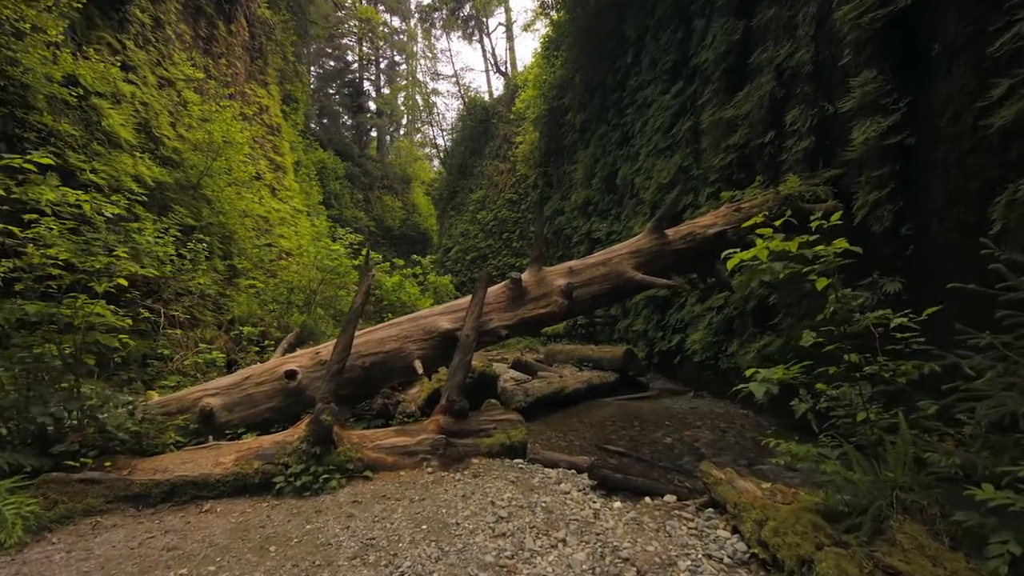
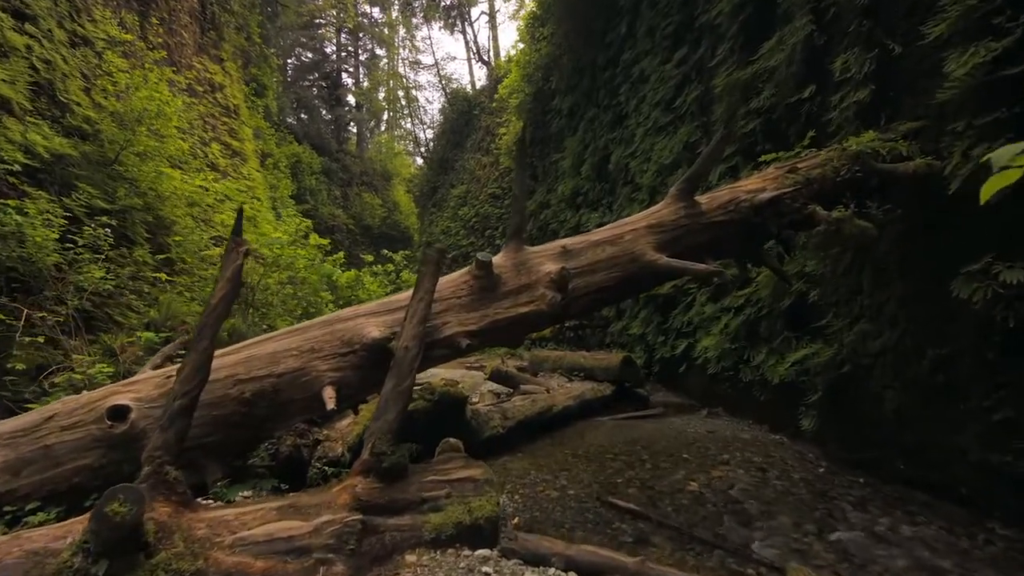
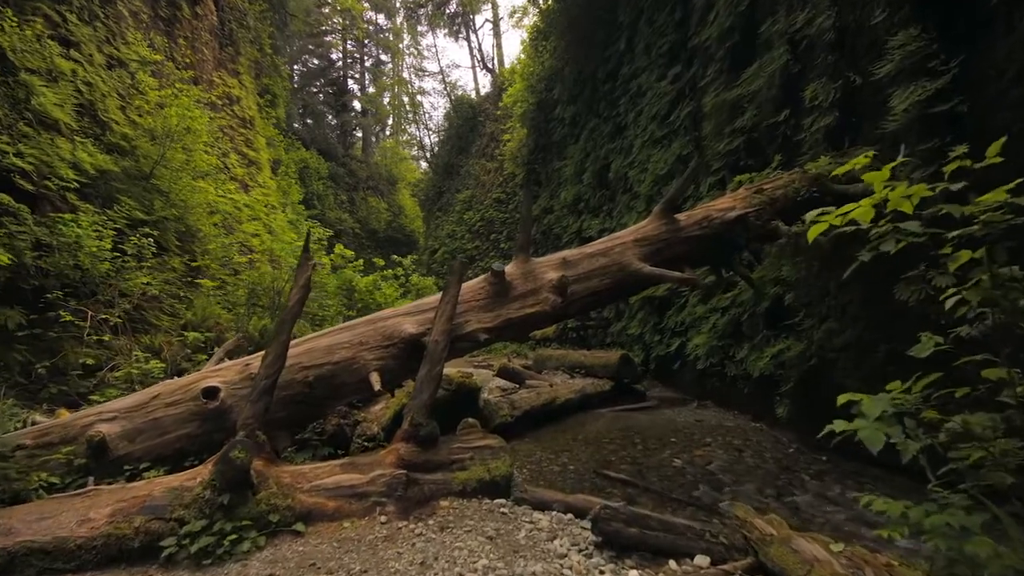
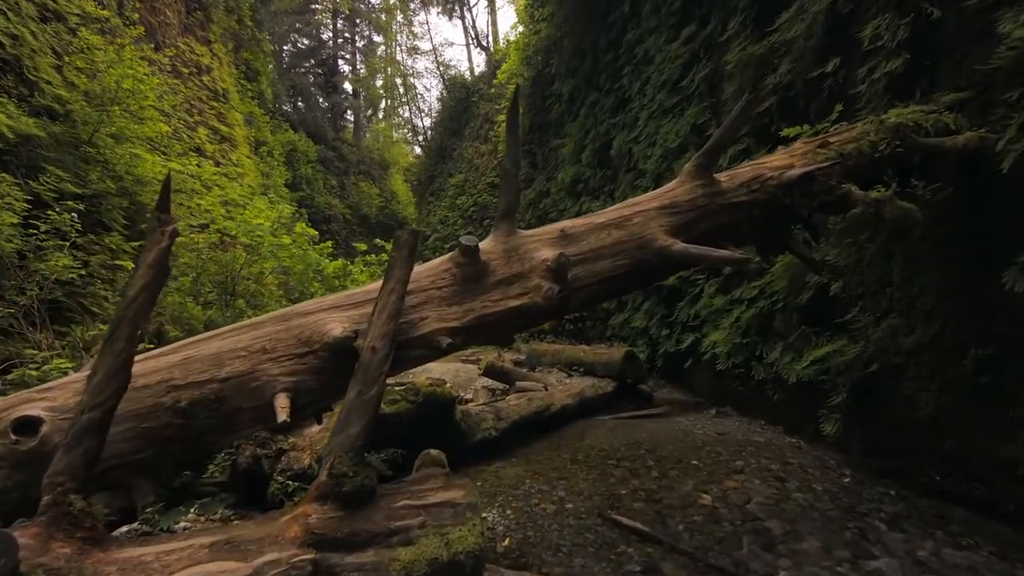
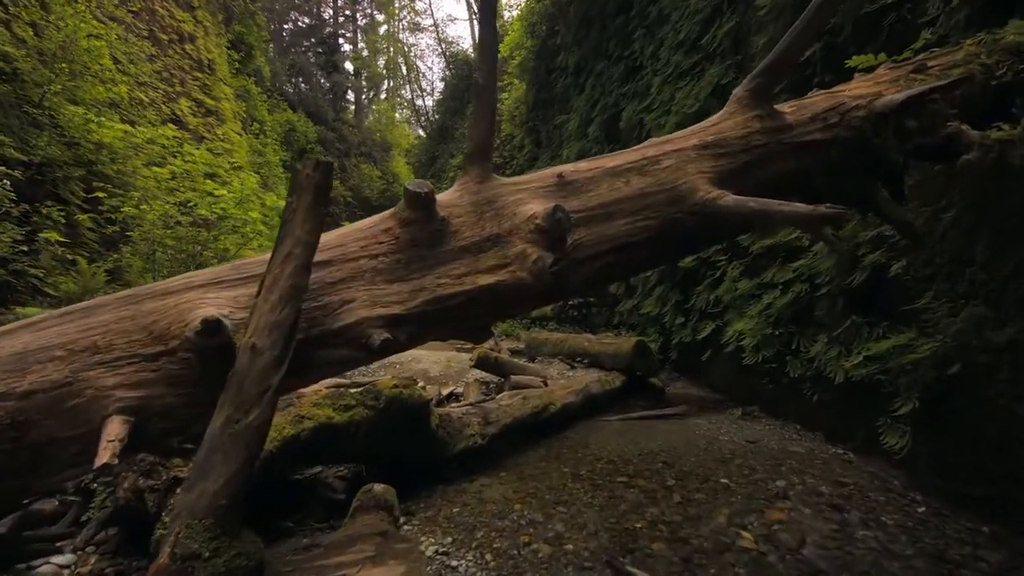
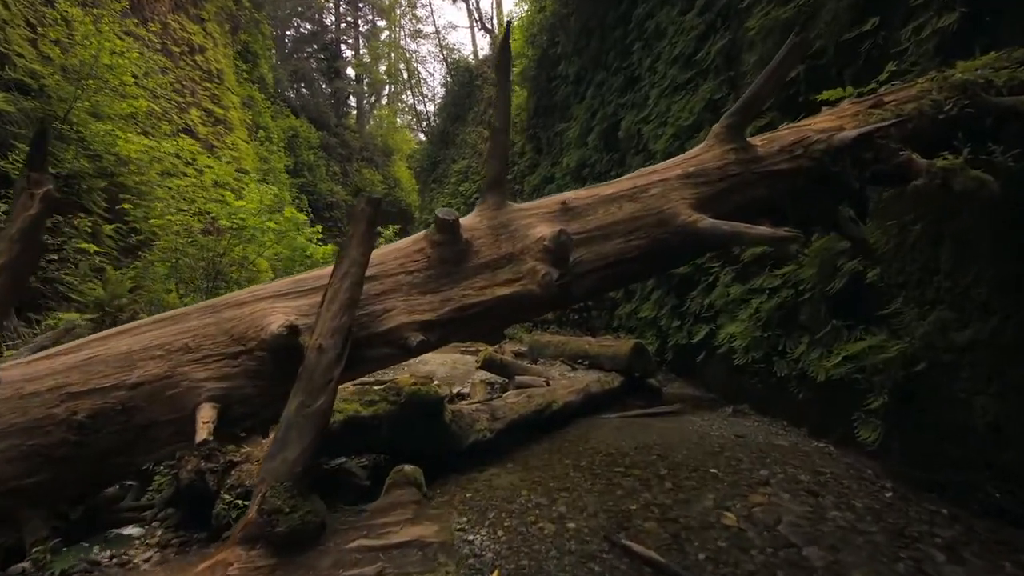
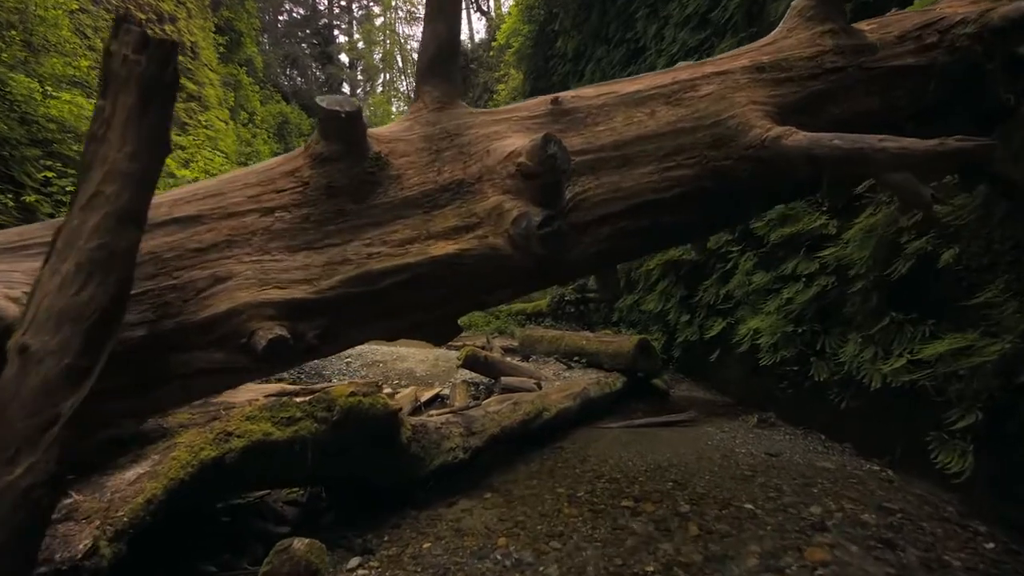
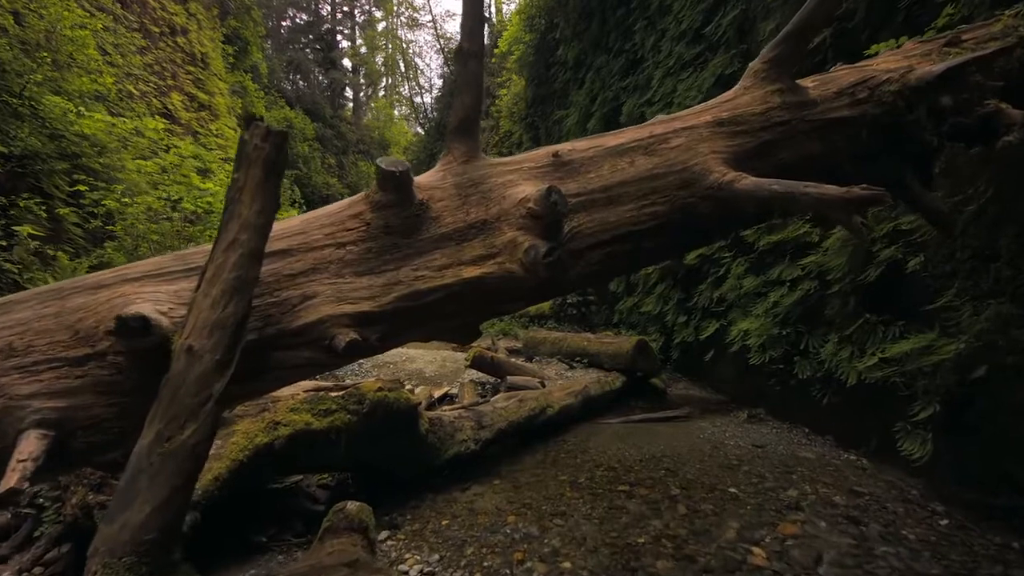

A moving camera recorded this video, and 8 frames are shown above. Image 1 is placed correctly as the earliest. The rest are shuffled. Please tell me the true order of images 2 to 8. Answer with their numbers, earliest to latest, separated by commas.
3, 2, 4, 6, 5, 8, 7
